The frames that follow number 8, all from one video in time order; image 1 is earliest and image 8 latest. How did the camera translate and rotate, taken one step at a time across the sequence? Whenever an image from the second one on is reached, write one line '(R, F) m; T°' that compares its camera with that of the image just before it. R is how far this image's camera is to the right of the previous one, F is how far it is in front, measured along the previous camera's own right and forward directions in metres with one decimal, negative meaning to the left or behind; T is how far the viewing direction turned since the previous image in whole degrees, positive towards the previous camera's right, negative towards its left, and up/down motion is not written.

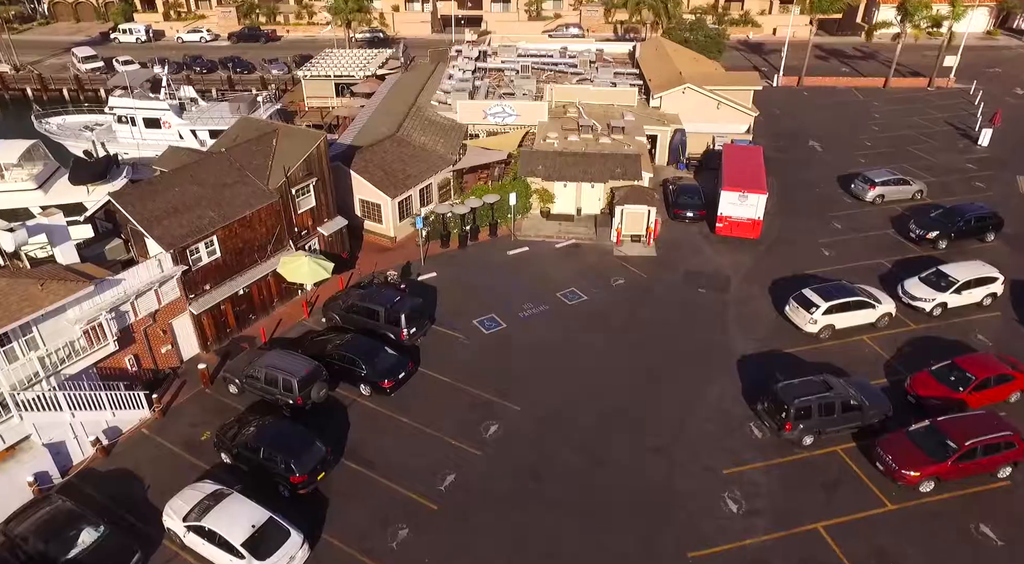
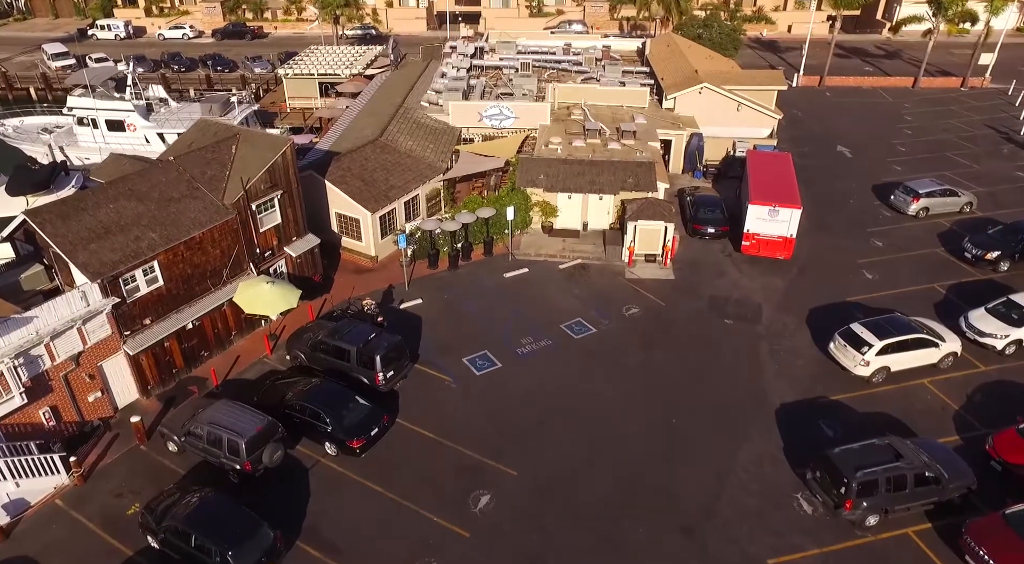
(+0.2, +4.2) m; 0°
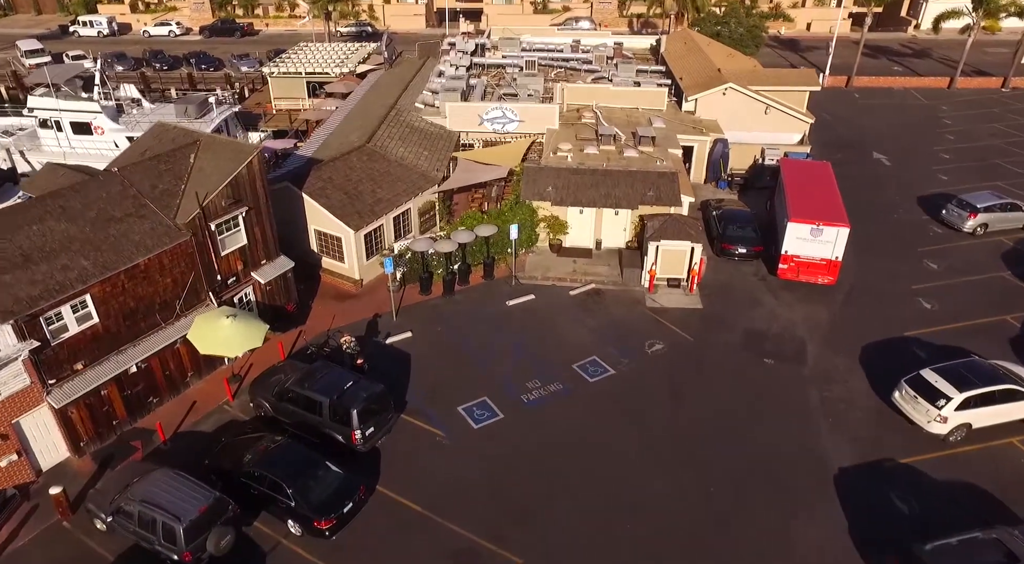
(-0.1, +3.8) m; 0°
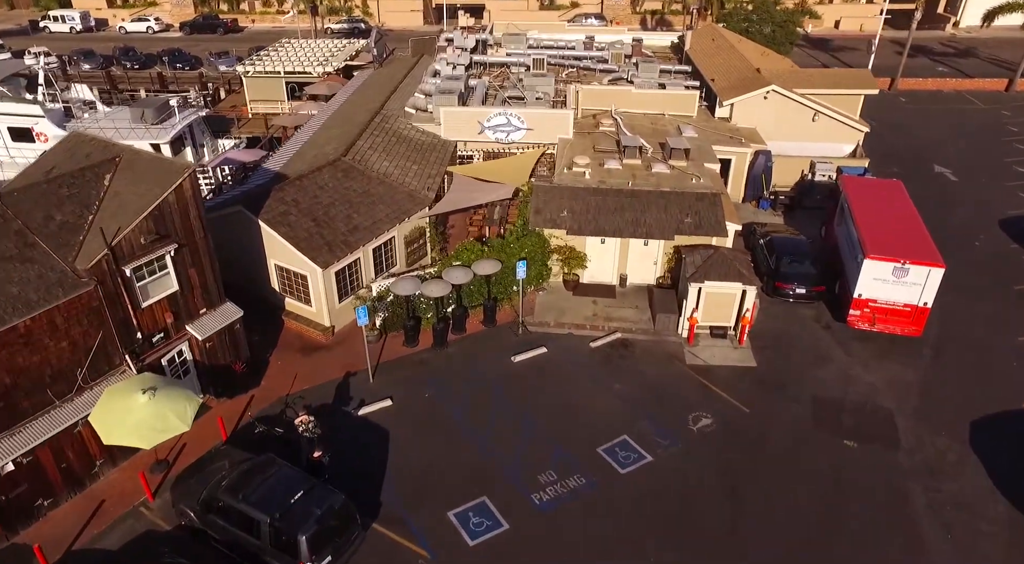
(-0.2, +5.2) m; 0°
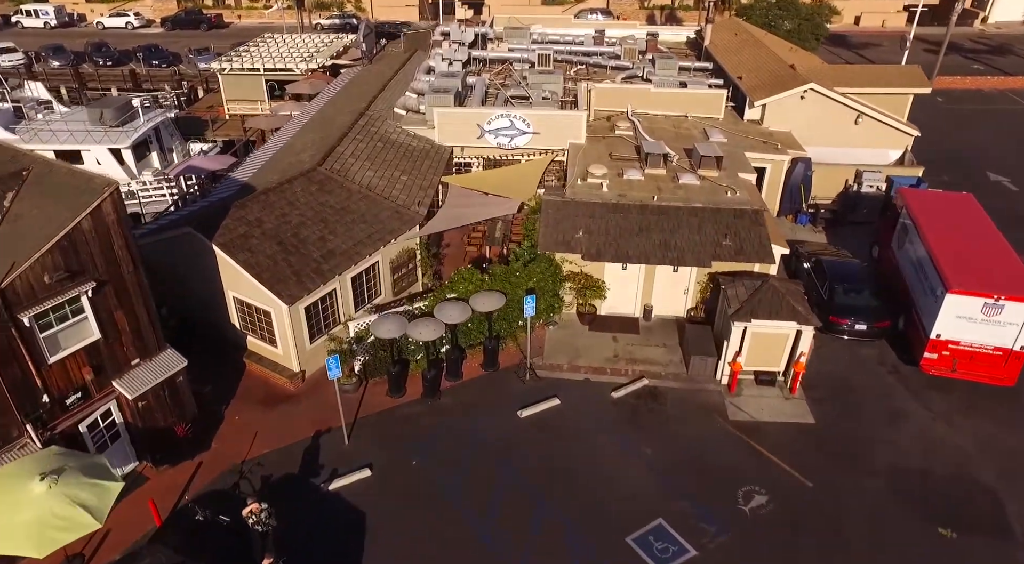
(-0.2, +3.7) m; 0°
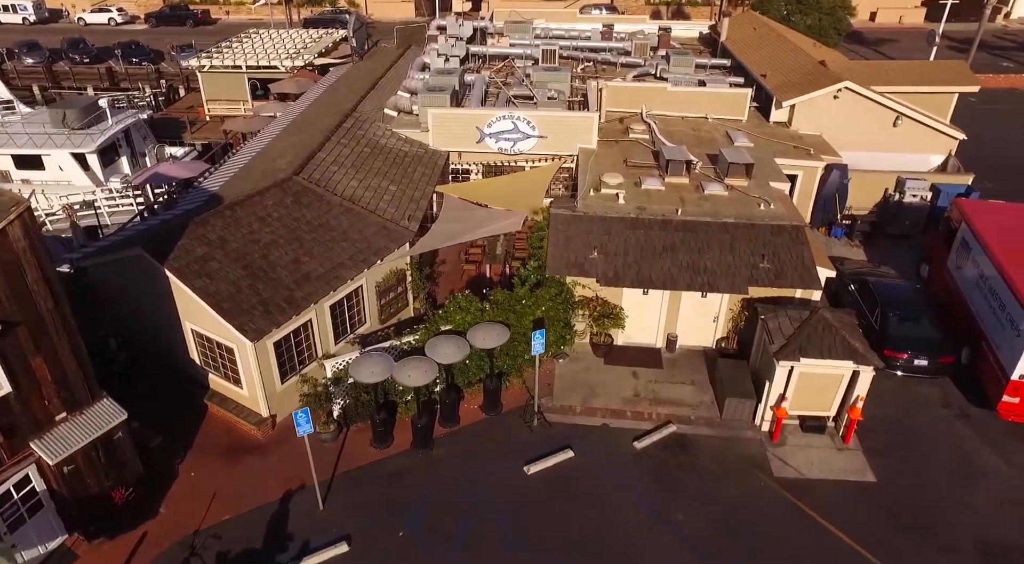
(-0.1, +2.6) m; 0°
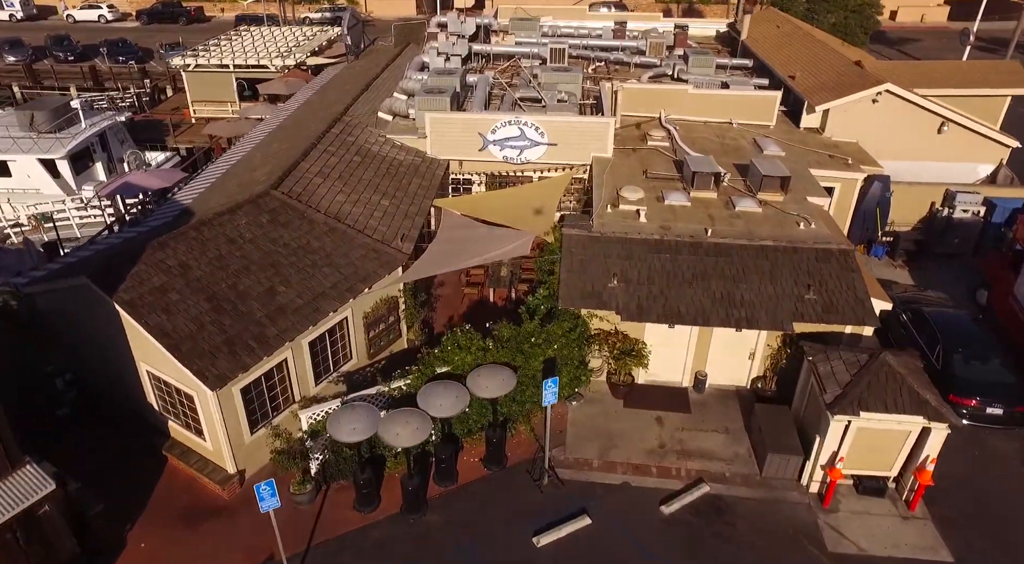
(-0.1, +2.2) m; 0°
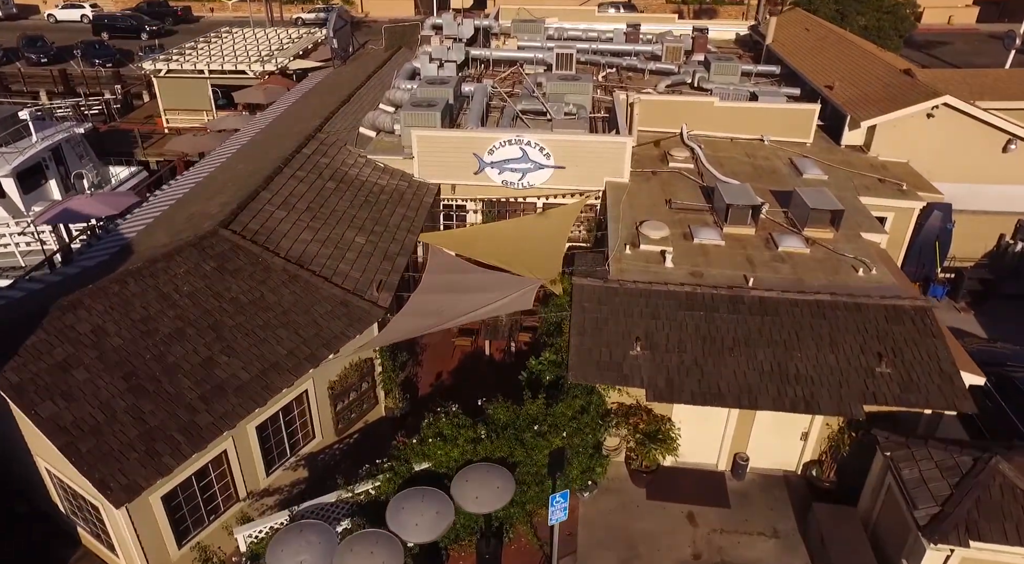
(+0.1, +2.9) m; 0°
